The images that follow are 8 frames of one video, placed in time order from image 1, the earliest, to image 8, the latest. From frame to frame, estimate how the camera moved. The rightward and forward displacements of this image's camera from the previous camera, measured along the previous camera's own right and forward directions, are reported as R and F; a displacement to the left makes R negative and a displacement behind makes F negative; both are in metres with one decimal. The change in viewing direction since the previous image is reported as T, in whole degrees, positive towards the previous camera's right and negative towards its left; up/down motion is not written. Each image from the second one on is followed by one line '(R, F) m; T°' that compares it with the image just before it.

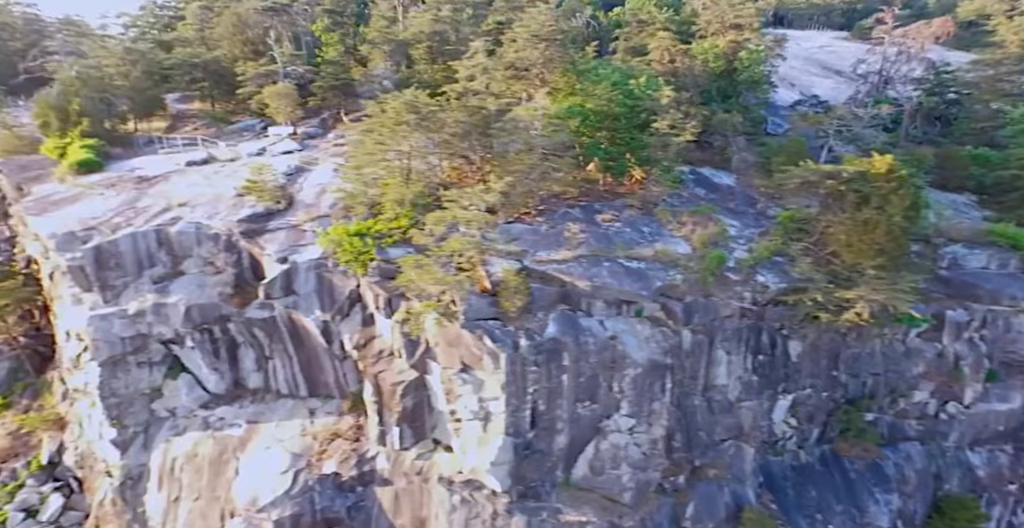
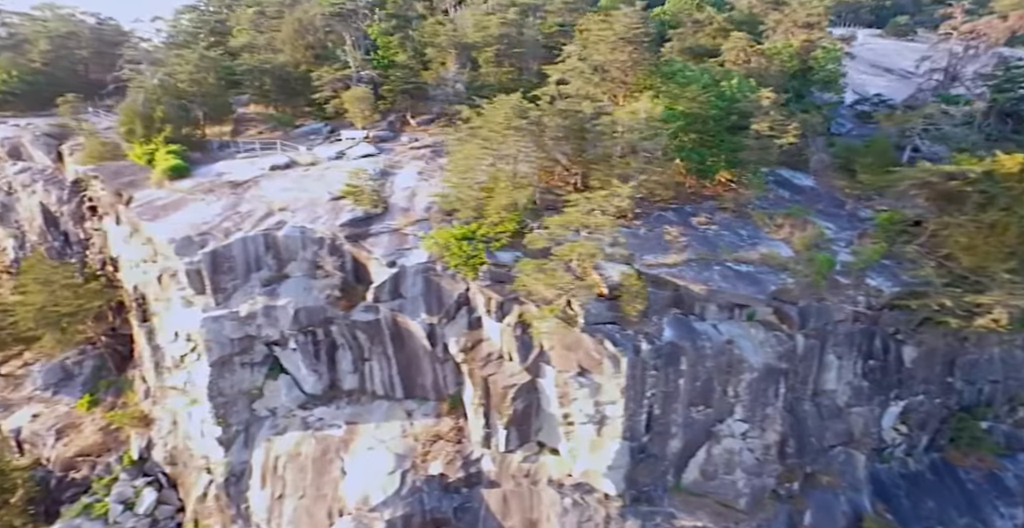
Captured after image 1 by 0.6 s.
(-1.4, -0.1) m; -2°
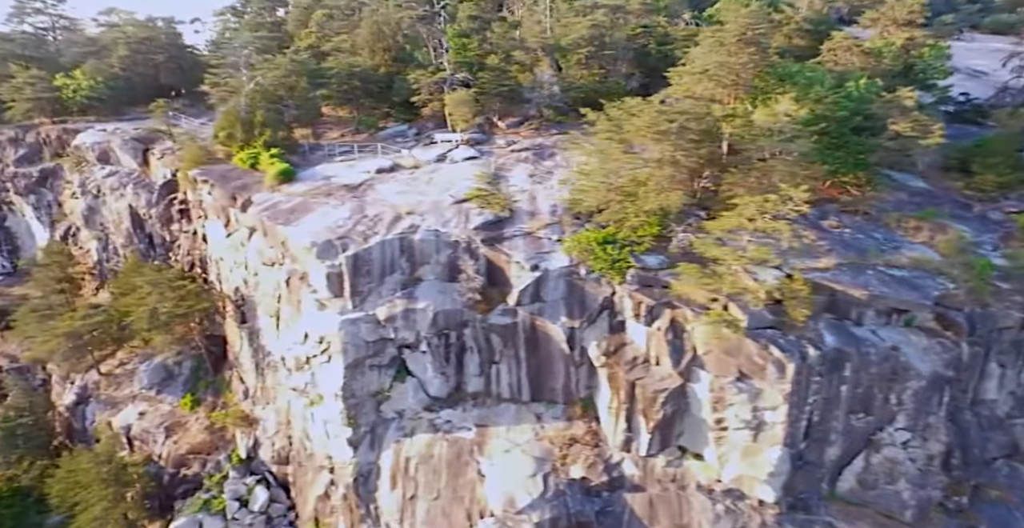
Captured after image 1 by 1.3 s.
(-2.0, 0.0) m; -2°
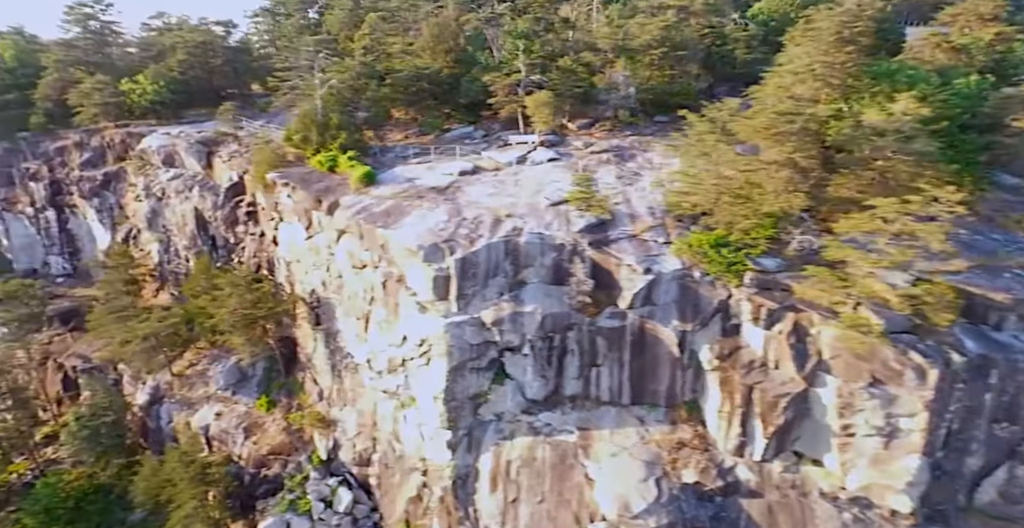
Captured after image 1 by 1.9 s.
(-1.6, 0.0) m; -2°
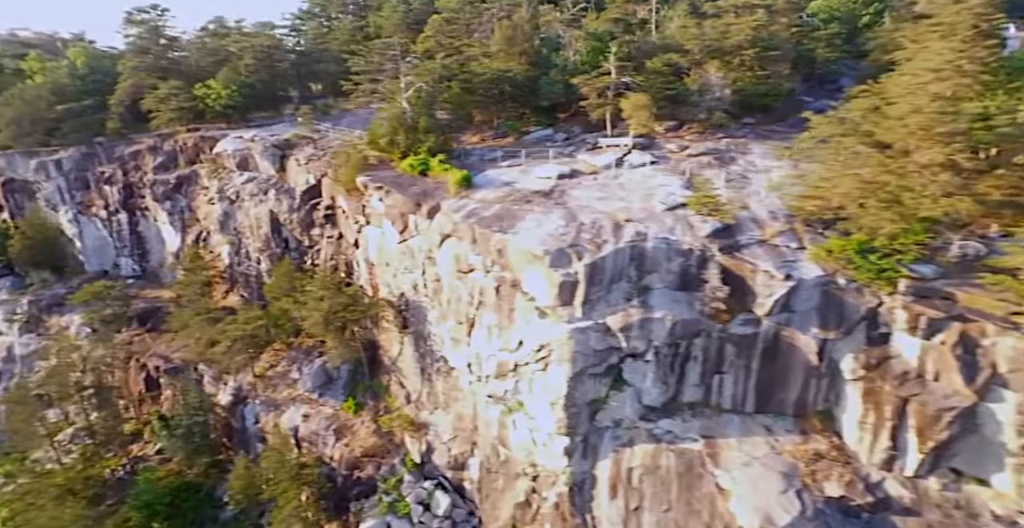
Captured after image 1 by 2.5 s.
(-1.9, +0.1) m; -2°
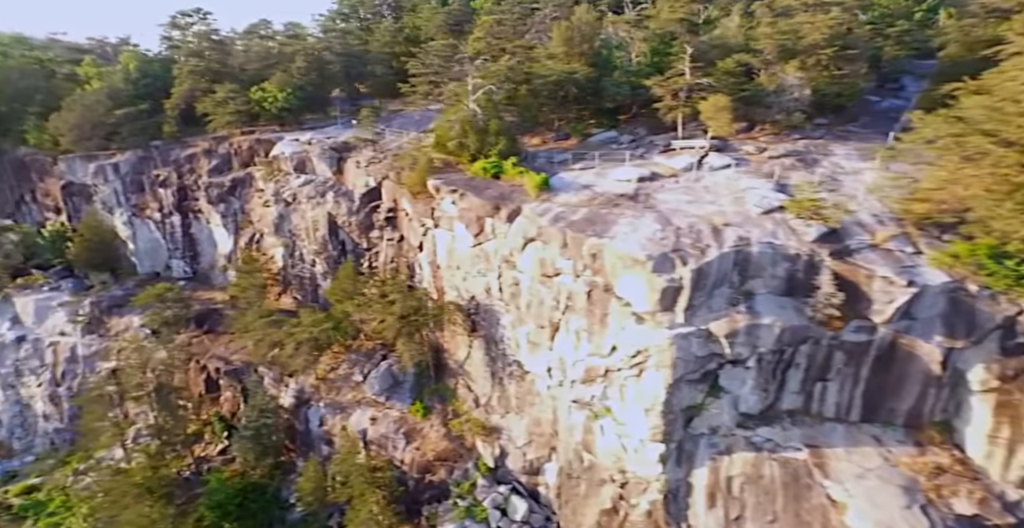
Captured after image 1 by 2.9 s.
(-1.5, +0.1) m; -2°
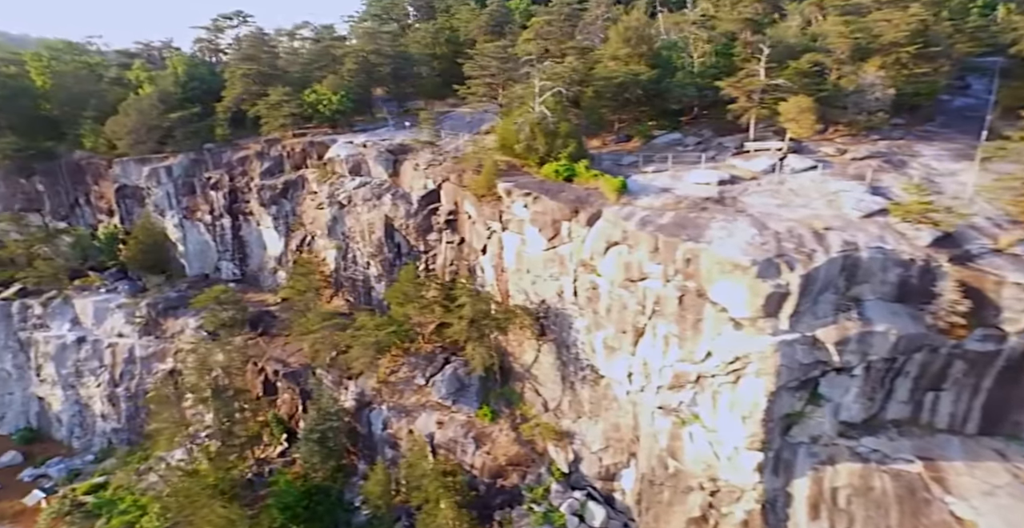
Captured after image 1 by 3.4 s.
(-1.5, +0.1) m; -2°
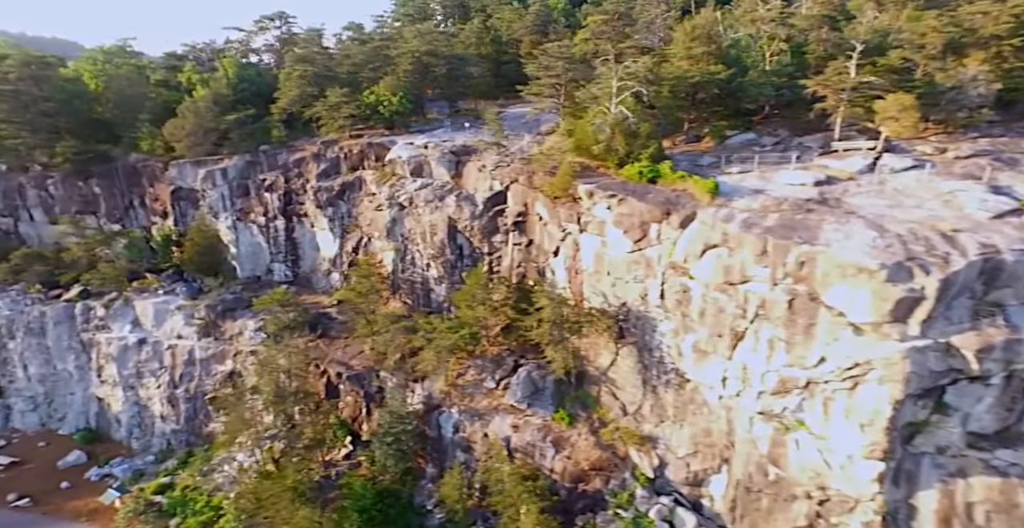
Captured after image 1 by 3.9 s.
(-1.8, +0.2) m; -1°
